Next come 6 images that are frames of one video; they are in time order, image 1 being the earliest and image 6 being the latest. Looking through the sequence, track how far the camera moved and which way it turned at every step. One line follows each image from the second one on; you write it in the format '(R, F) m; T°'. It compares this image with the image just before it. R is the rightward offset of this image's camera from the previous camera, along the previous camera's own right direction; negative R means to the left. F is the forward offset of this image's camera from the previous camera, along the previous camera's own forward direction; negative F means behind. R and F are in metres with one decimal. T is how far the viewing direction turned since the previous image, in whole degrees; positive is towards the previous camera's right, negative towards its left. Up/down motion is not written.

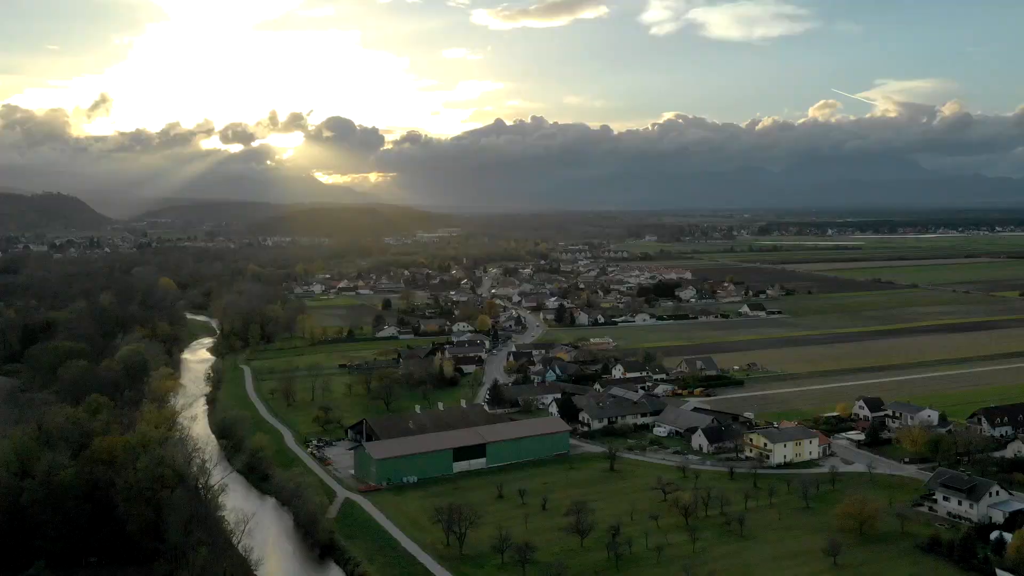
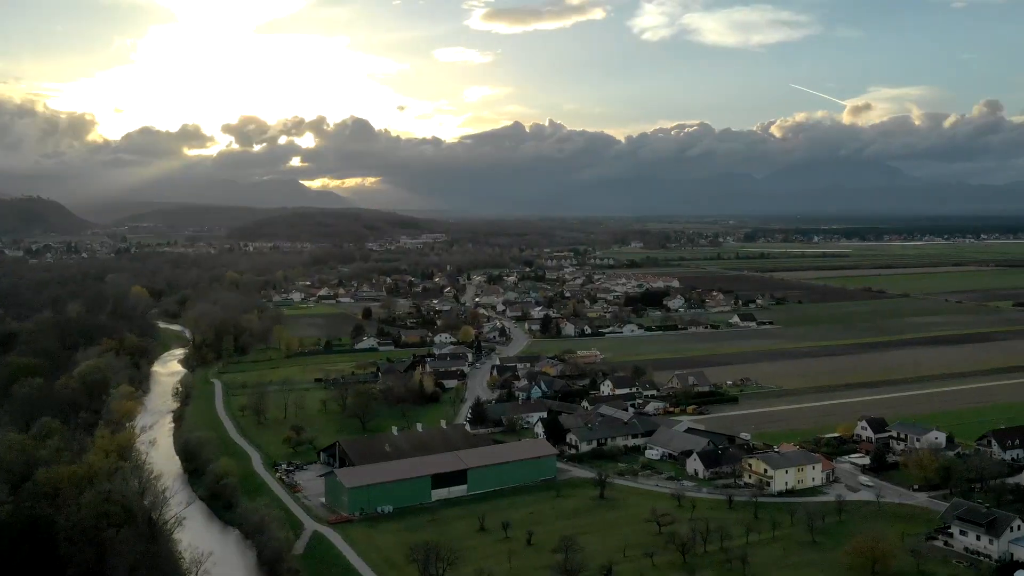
(+0.1, +1.5) m; +1°
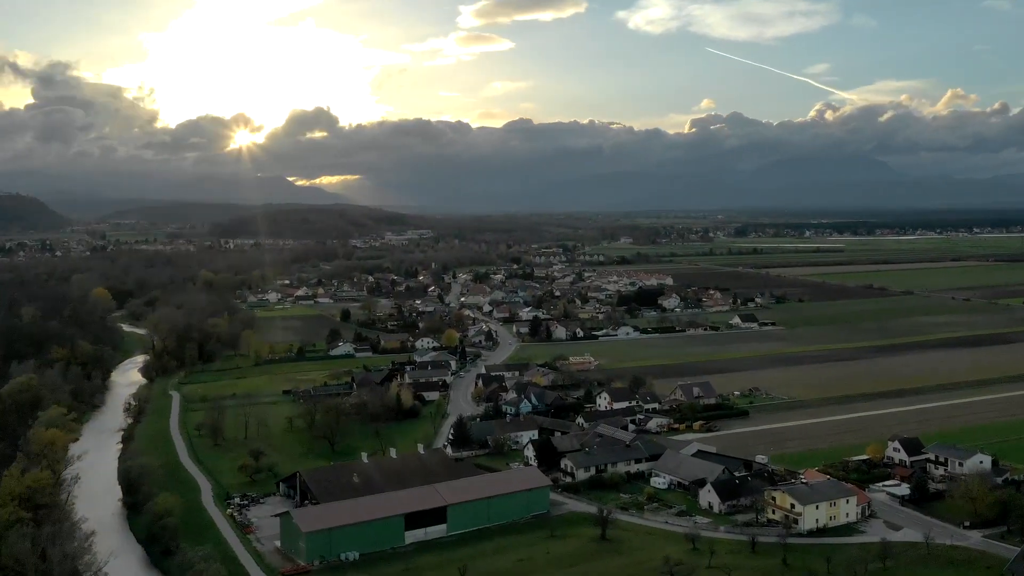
(+0.1, +2.9) m; +1°
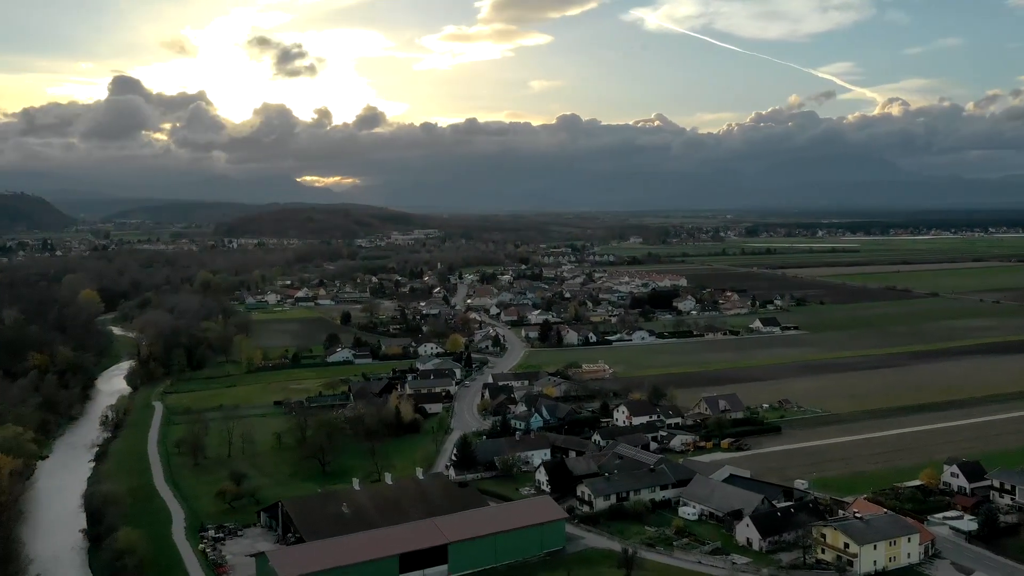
(-0.1, +2.3) m; -1°
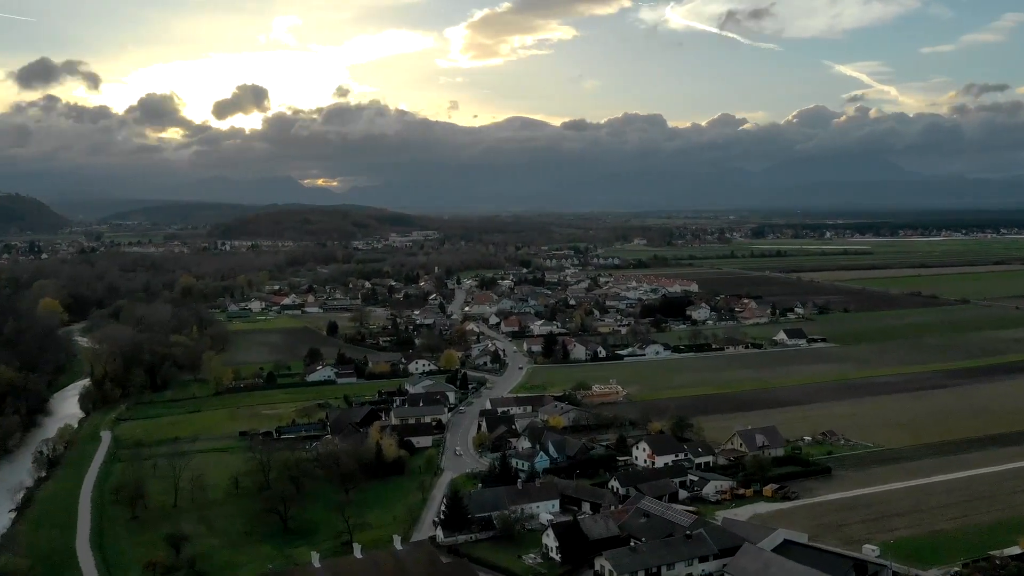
(0.0, +3.8) m; 0°
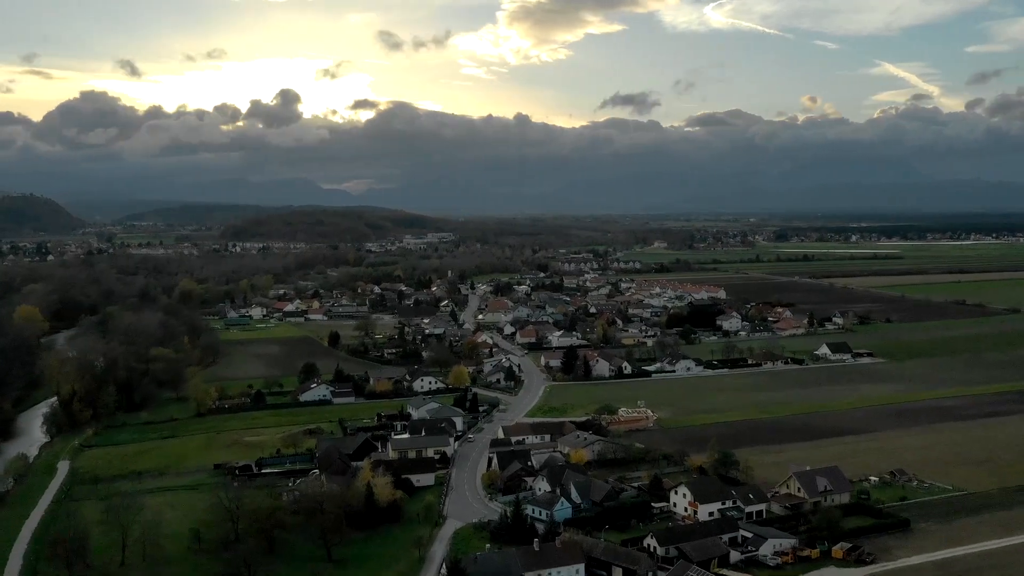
(0.0, +3.3) m; -1°
